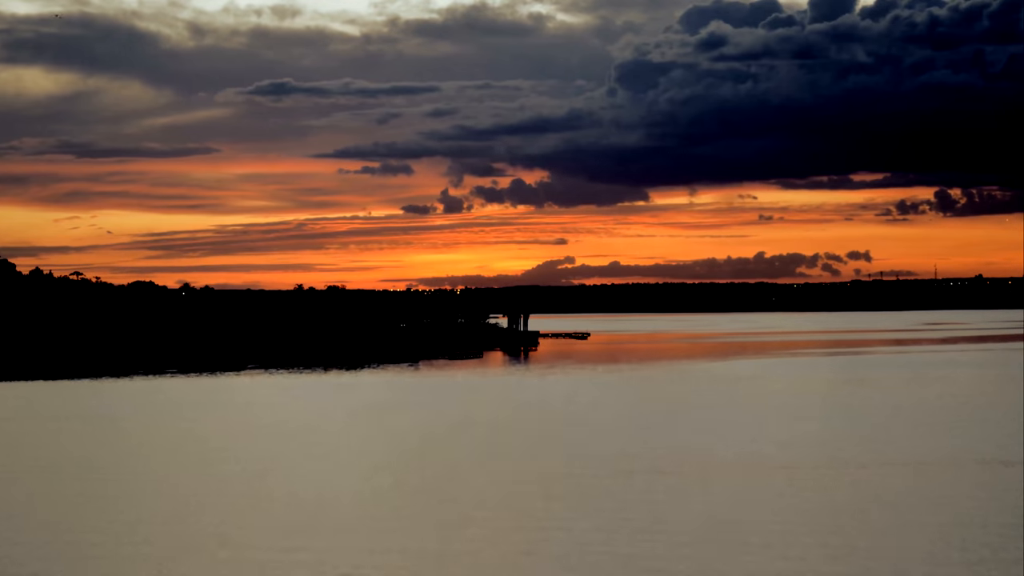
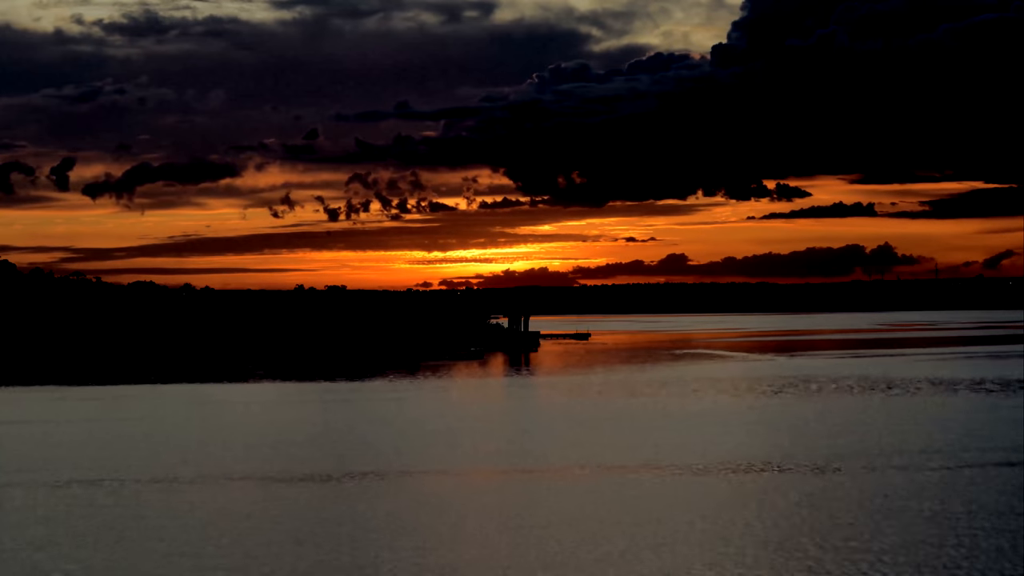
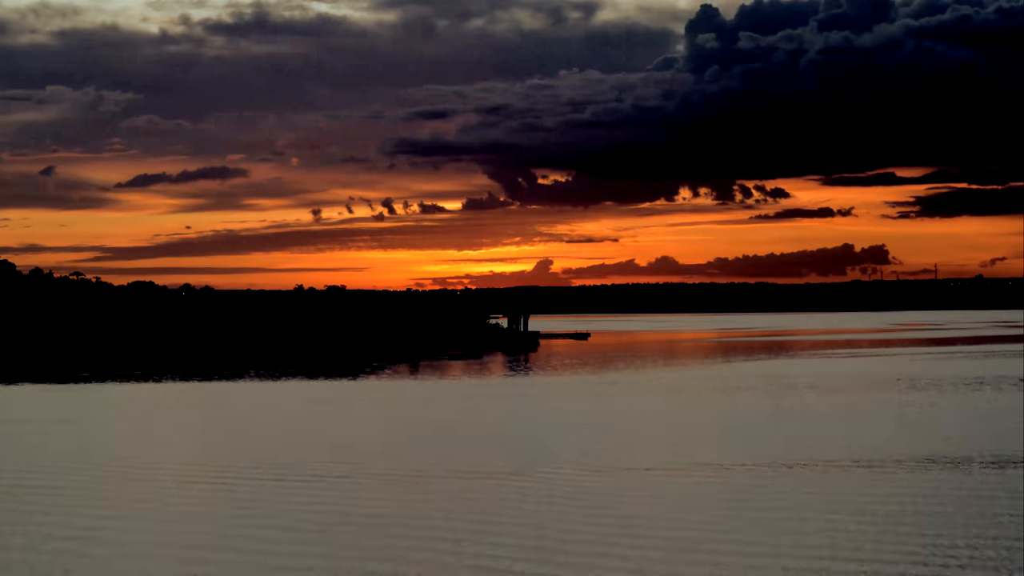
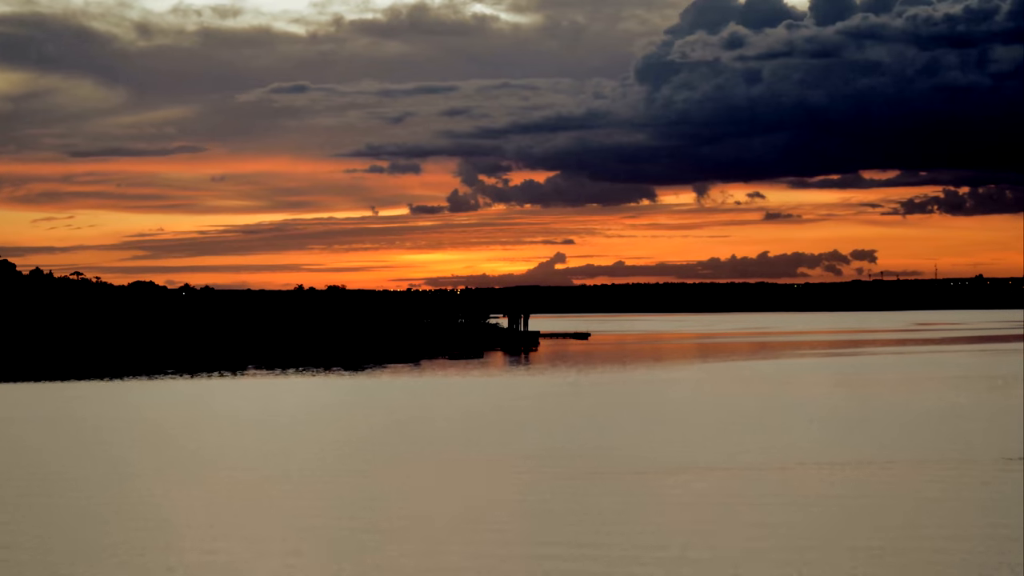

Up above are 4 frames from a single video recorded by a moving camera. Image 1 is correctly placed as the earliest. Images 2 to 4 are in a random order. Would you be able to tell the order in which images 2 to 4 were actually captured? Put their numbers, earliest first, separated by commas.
4, 3, 2
